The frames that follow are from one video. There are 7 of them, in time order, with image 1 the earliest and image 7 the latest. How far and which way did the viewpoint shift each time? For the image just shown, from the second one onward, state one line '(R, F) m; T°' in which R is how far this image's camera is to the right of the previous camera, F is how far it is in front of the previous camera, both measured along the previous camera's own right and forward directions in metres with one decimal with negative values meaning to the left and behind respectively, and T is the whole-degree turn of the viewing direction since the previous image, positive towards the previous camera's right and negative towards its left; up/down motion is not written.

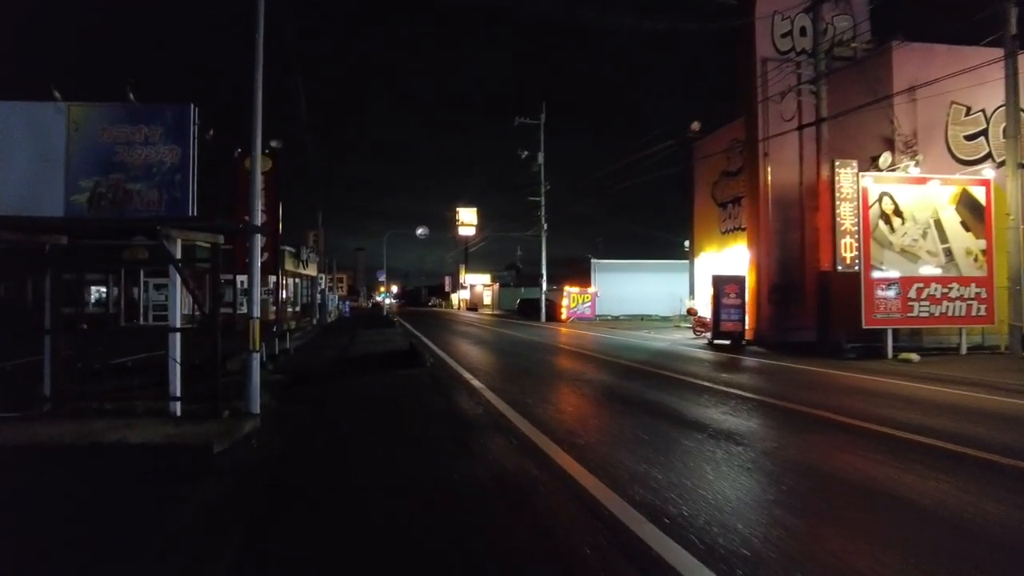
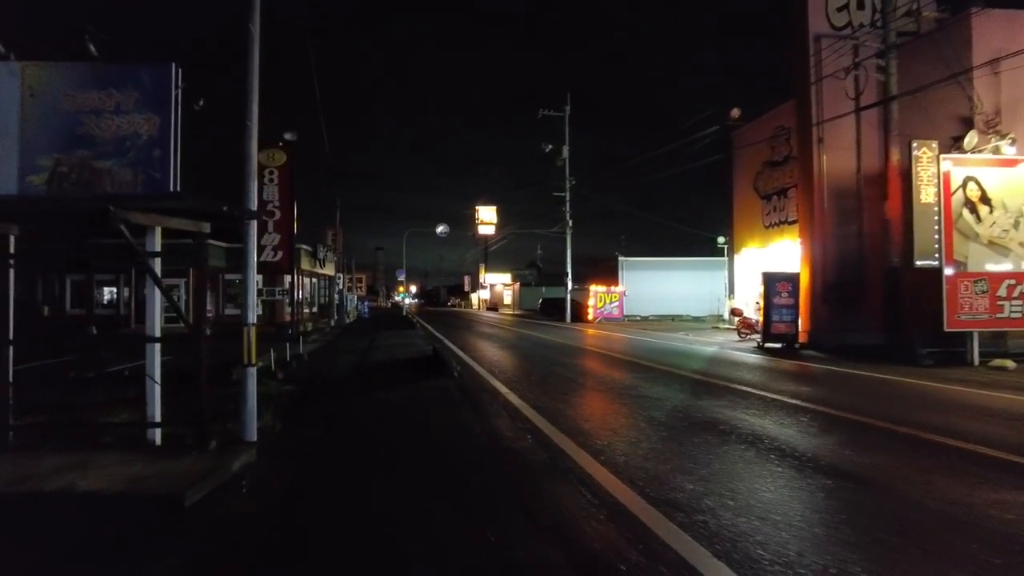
(-0.4, +2.1) m; -1°
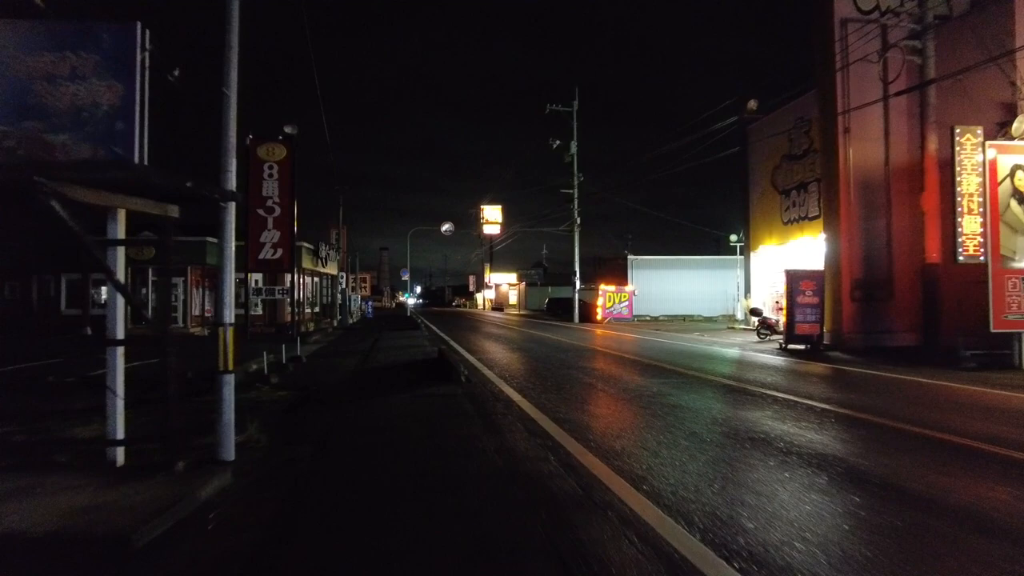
(-0.1, +1.2) m; 0°
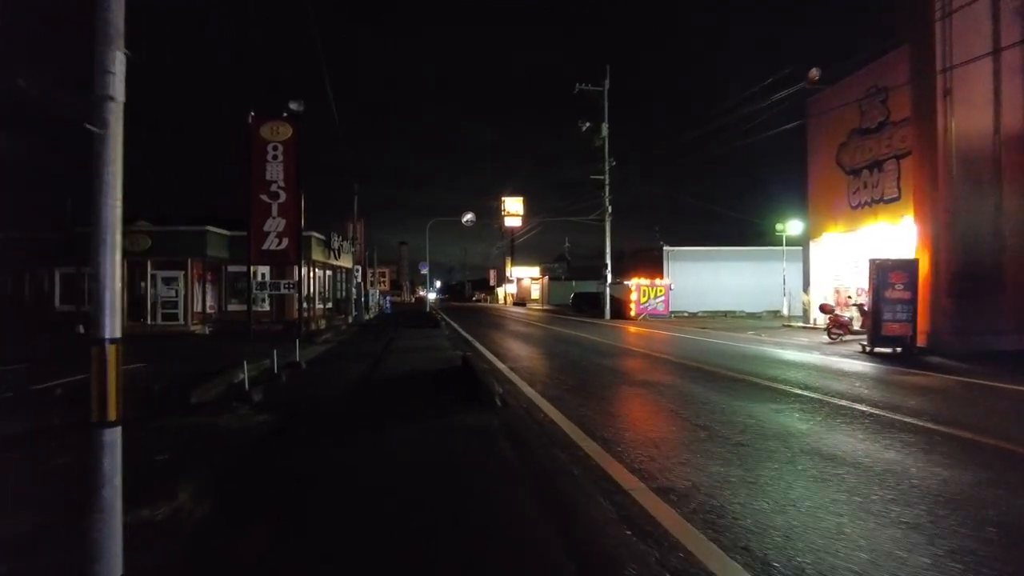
(-0.4, +3.4) m; -1°
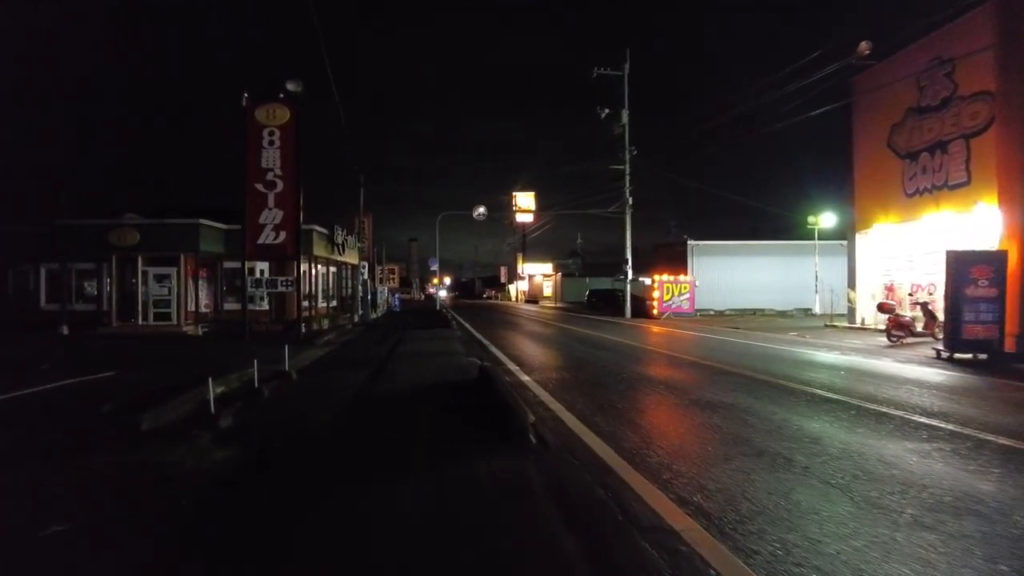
(-0.3, +2.6) m; -1°
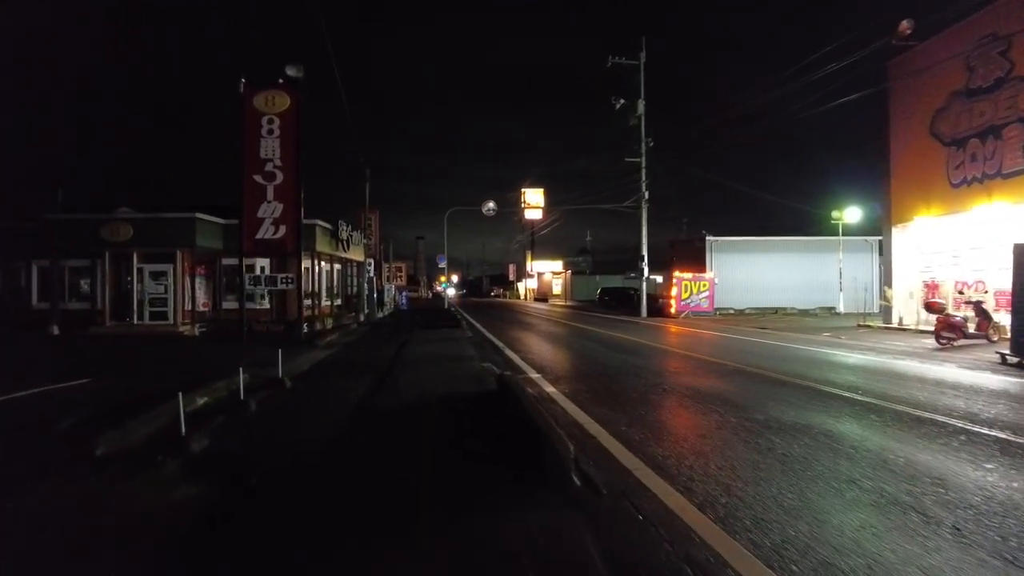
(-0.2, +1.7) m; -1°
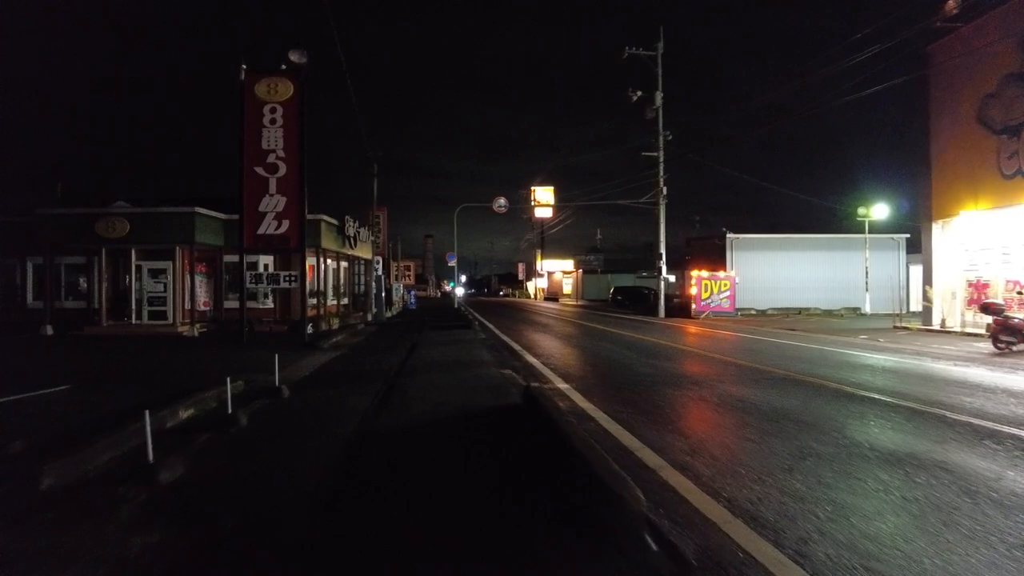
(-0.3, +1.5) m; -1°
